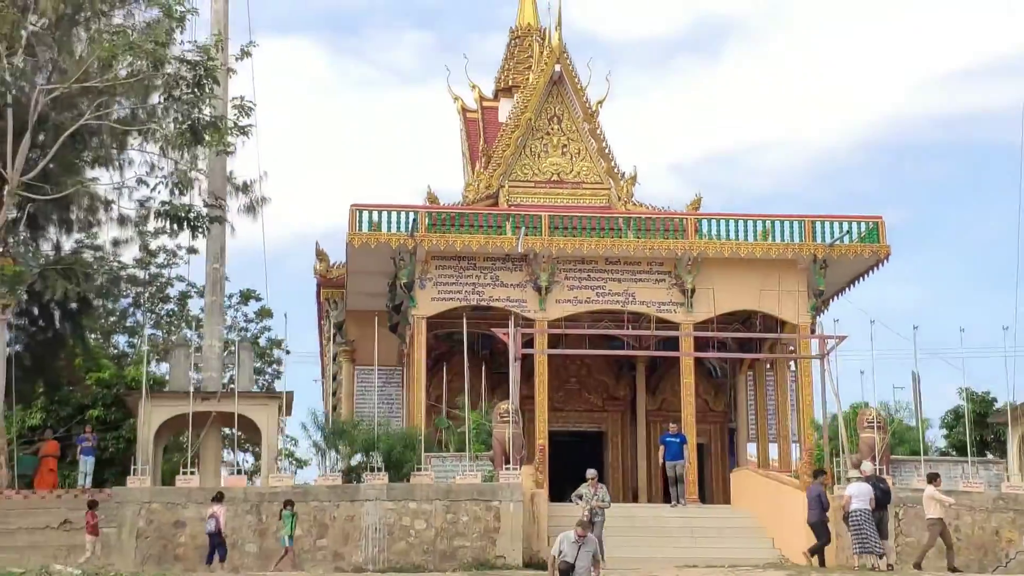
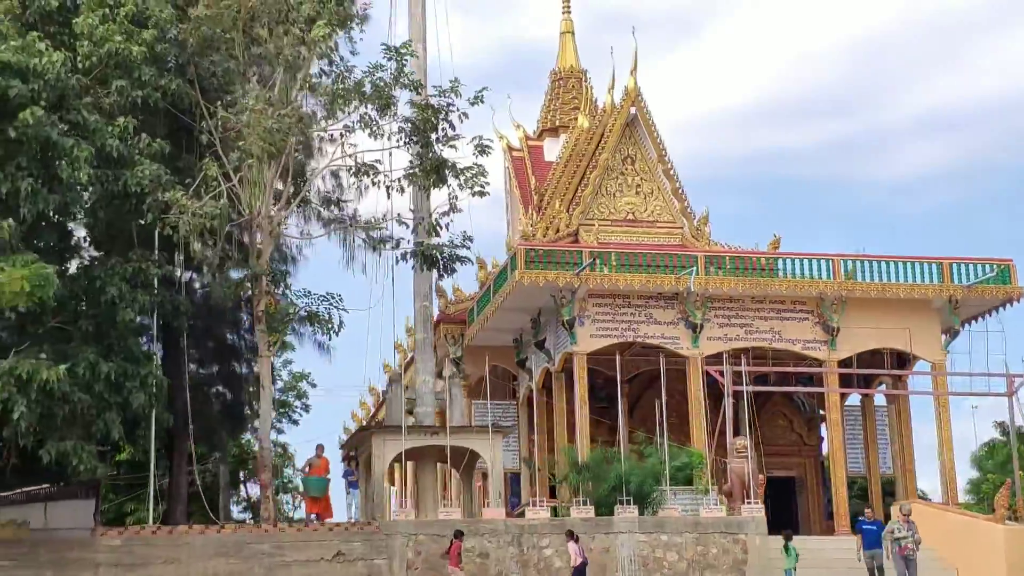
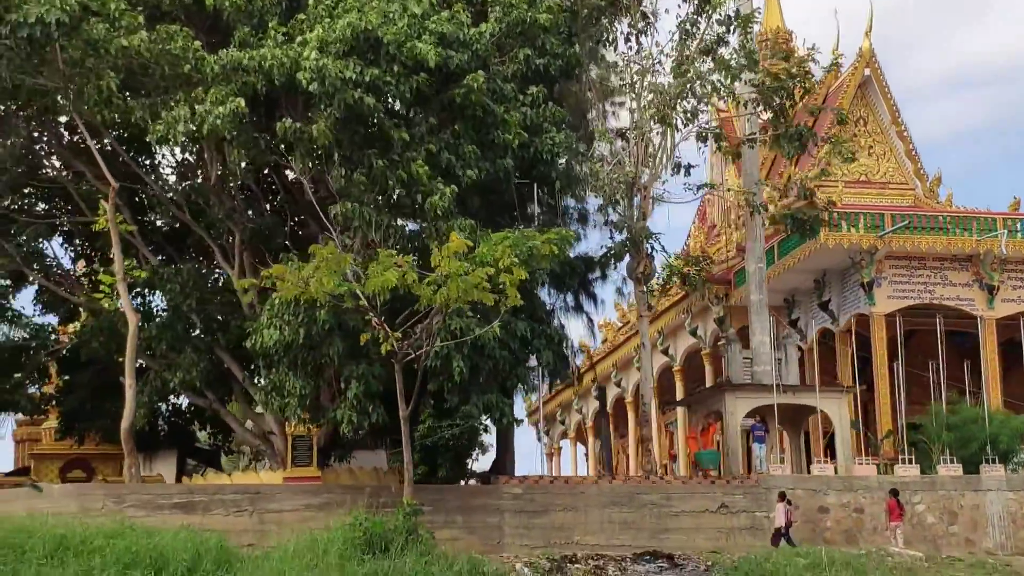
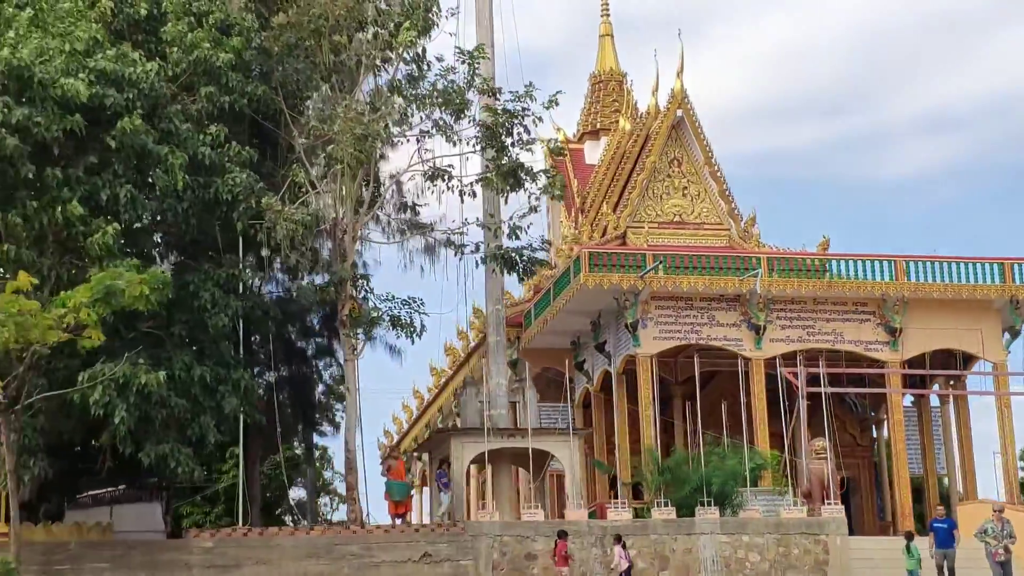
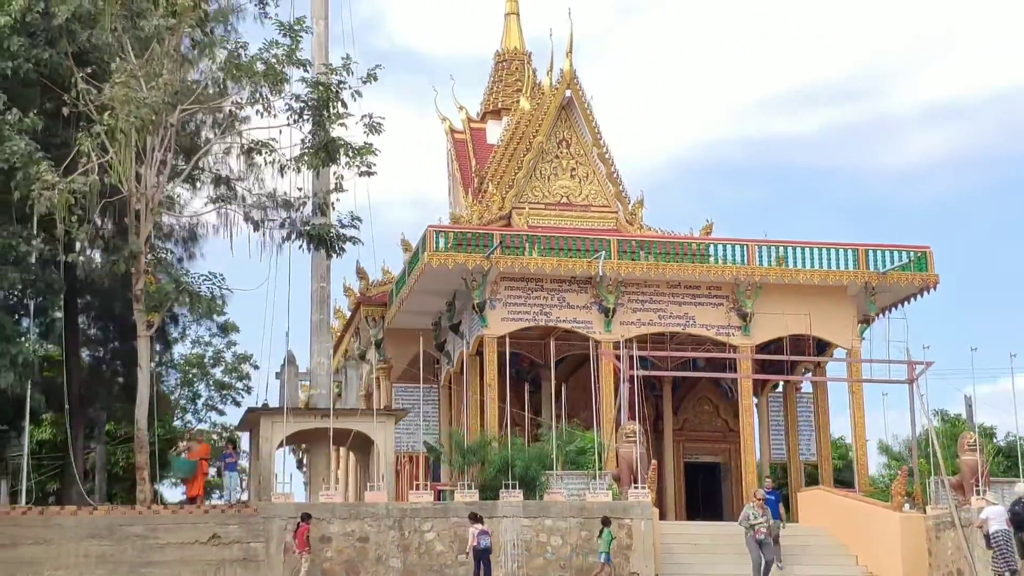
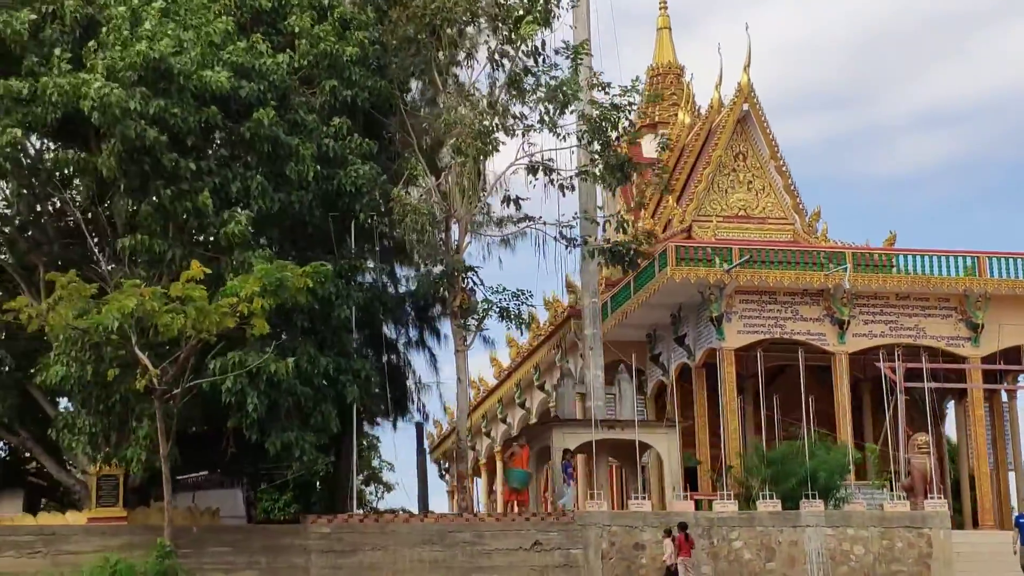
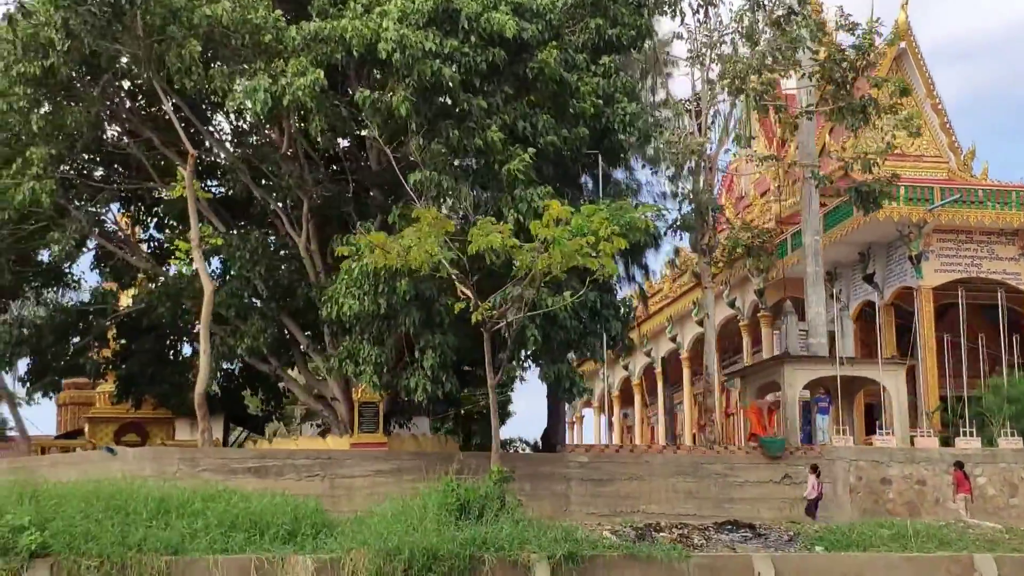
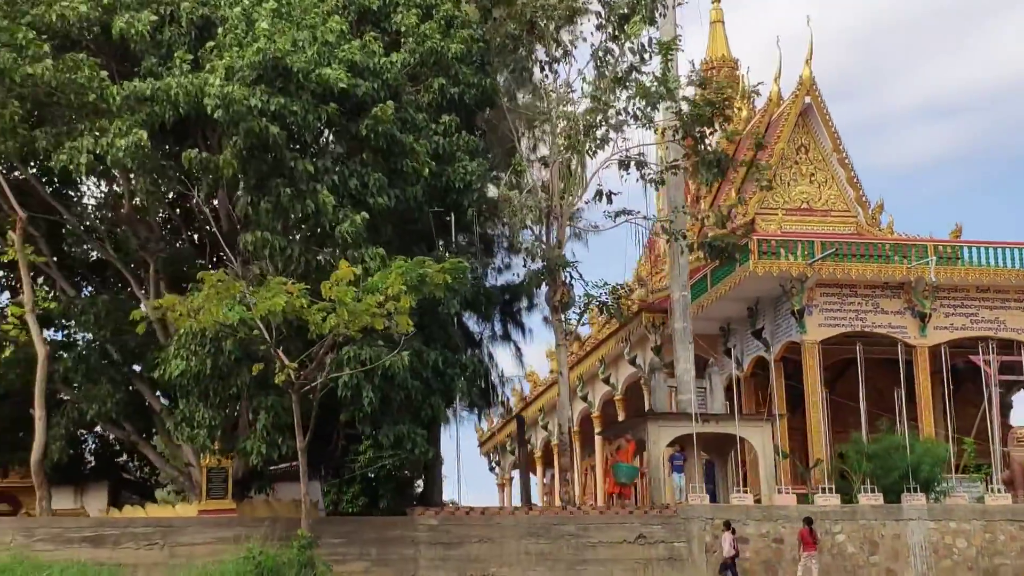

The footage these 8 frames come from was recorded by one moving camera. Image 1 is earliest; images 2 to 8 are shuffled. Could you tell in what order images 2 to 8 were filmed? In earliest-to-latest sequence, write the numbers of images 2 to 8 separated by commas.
5, 2, 4, 6, 8, 3, 7
